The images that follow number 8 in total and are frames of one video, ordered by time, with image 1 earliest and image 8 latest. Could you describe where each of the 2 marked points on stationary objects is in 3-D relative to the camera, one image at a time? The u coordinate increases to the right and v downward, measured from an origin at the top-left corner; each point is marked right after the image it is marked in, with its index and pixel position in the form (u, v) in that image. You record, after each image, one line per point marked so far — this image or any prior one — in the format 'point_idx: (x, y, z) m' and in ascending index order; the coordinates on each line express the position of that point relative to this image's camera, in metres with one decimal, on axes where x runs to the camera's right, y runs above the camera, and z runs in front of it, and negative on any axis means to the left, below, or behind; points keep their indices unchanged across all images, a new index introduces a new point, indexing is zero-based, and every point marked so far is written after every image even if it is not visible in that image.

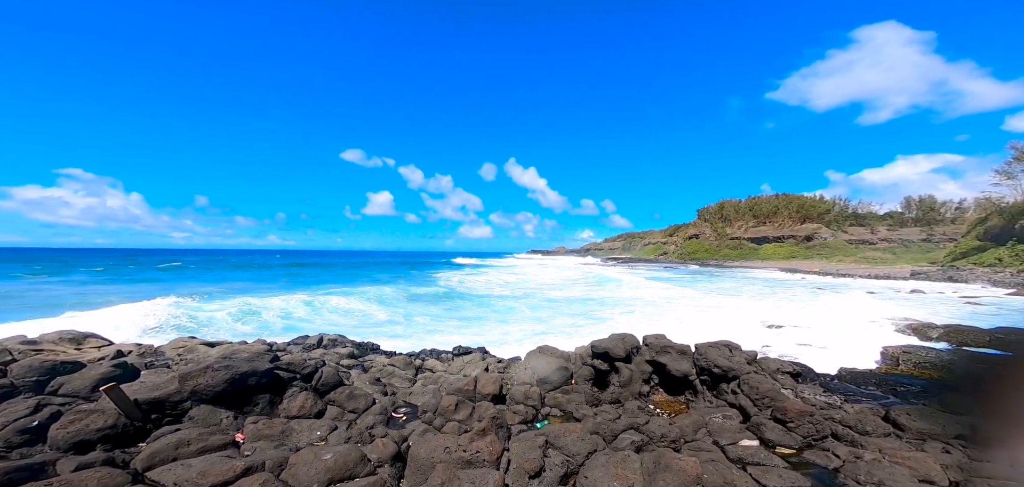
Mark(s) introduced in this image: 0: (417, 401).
0: (-2.0, -3.7, +10.4) m
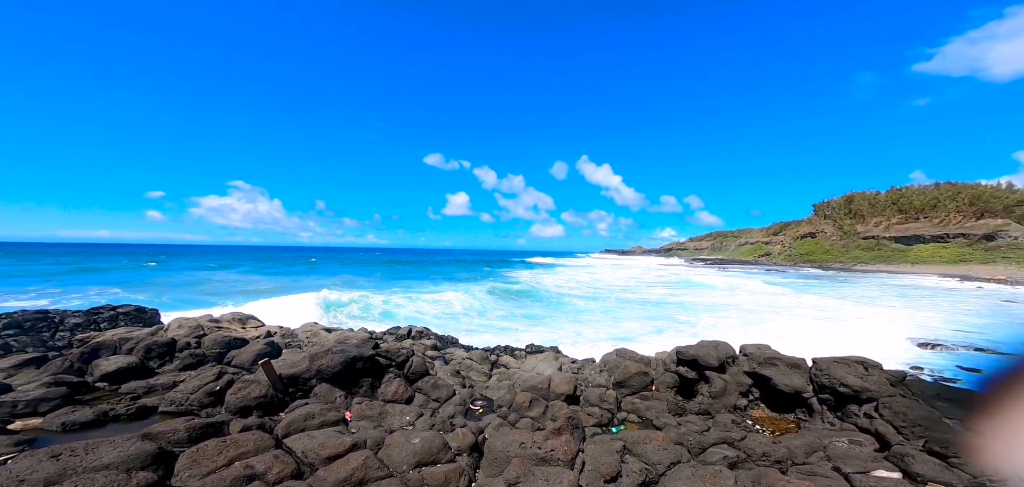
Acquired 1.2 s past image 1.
0: (-0.4, -3.6, +10.7) m
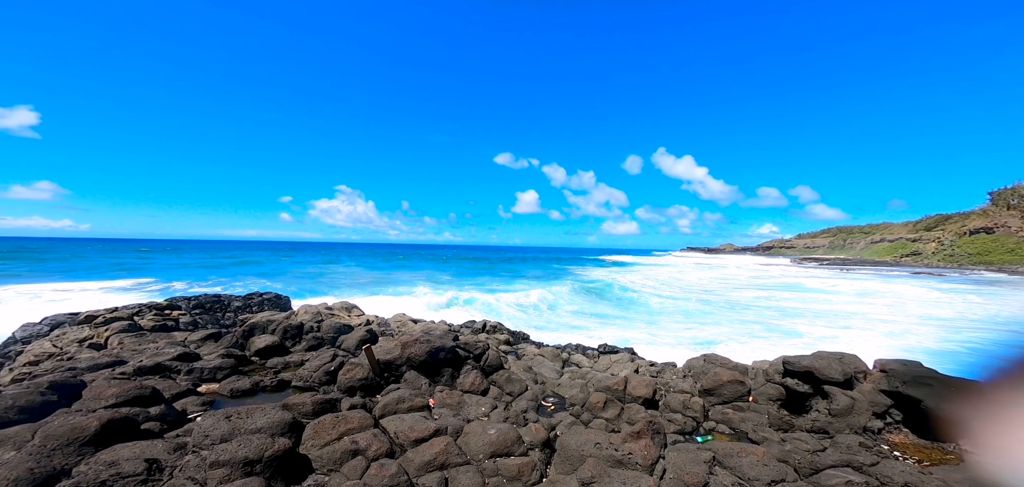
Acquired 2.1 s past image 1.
0: (+1.2, -3.6, +10.6) m
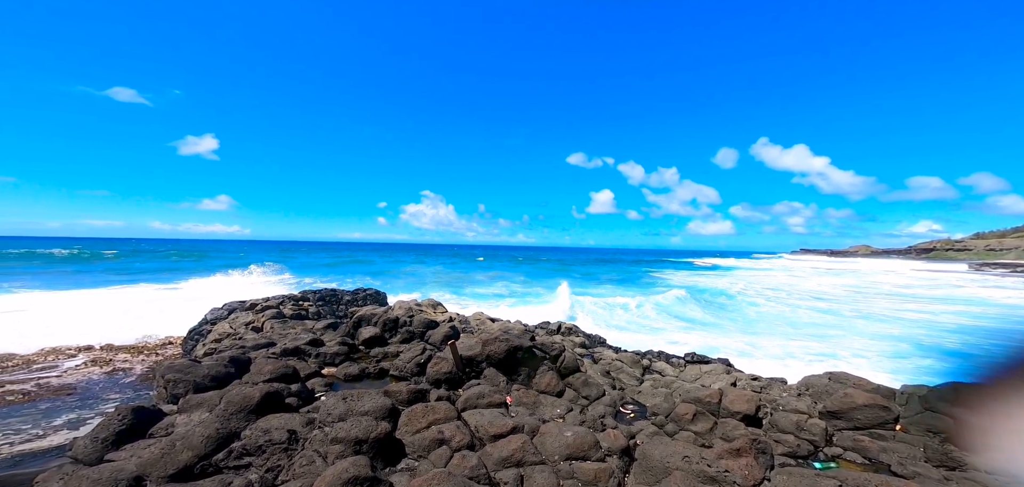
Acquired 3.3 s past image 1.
0: (+3.0, -3.6, +10.1) m
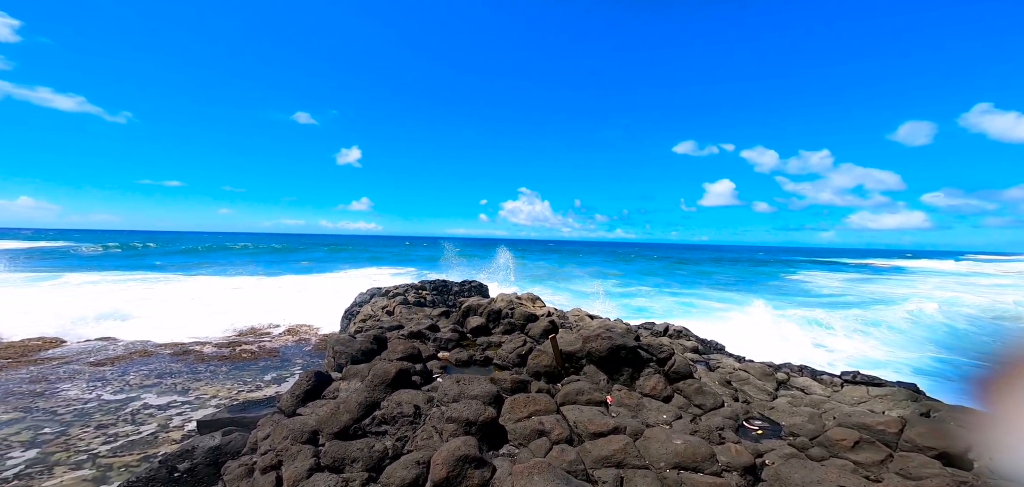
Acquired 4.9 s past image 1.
0: (+5.4, -3.5, +8.9) m
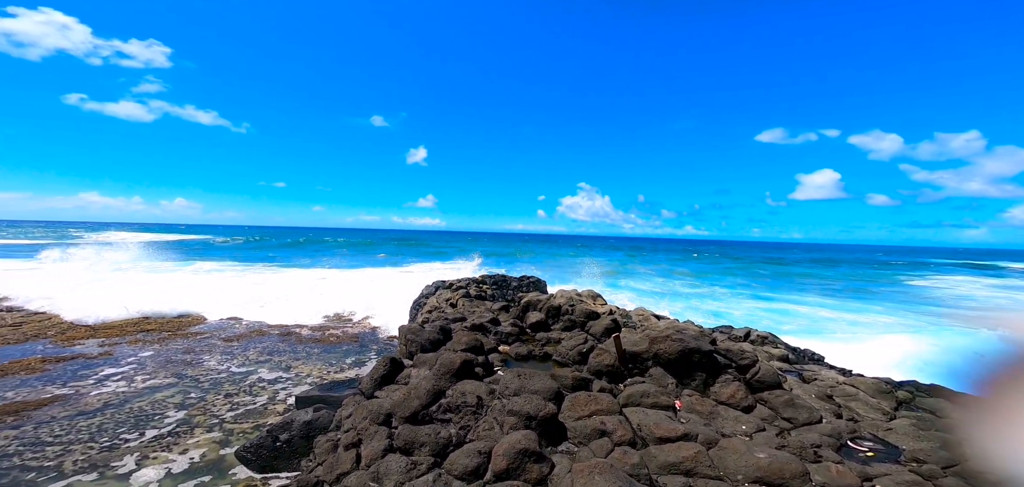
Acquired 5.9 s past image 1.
0: (+6.9, -3.5, +7.6) m
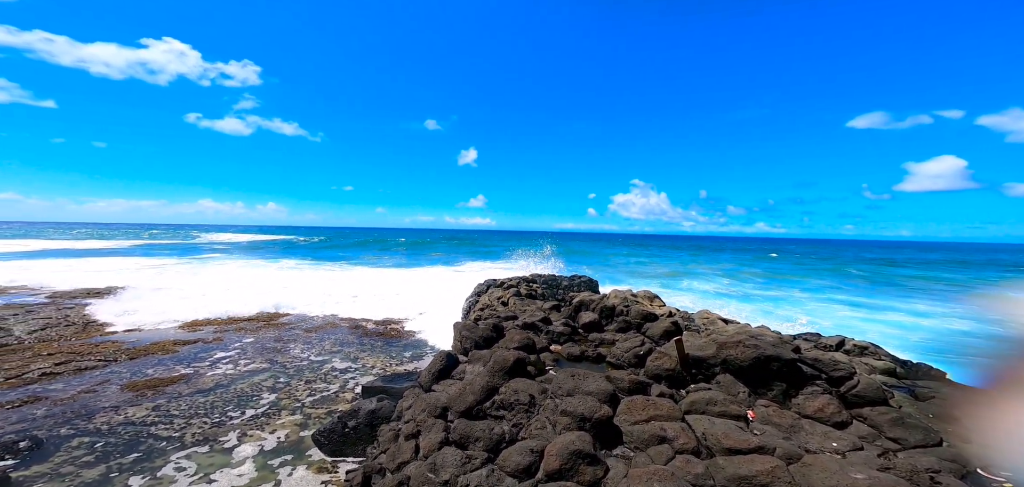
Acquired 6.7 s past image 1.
0: (+8.1, -3.4, +6.2) m
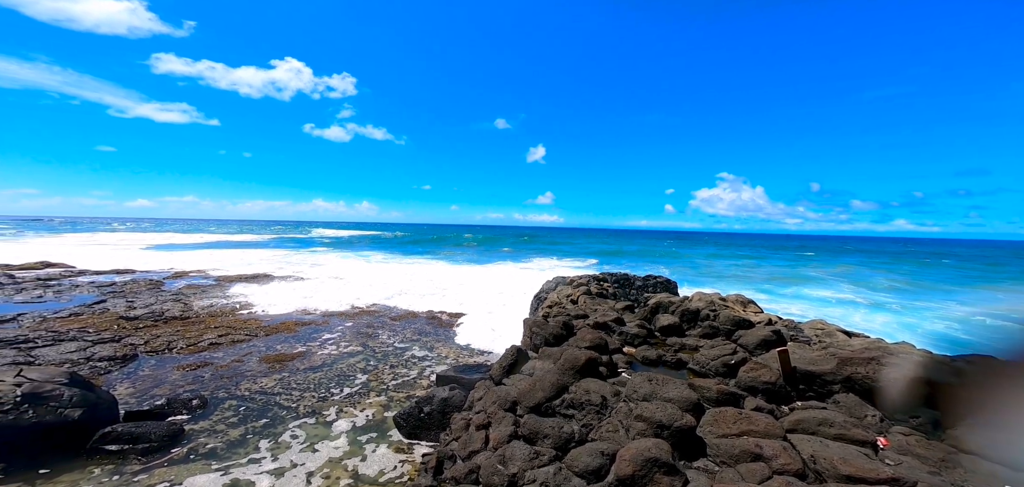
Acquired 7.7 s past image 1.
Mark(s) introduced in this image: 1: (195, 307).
0: (+9.9, -3.4, +4.0) m
1: (-9.4, -1.8, +13.0) m
